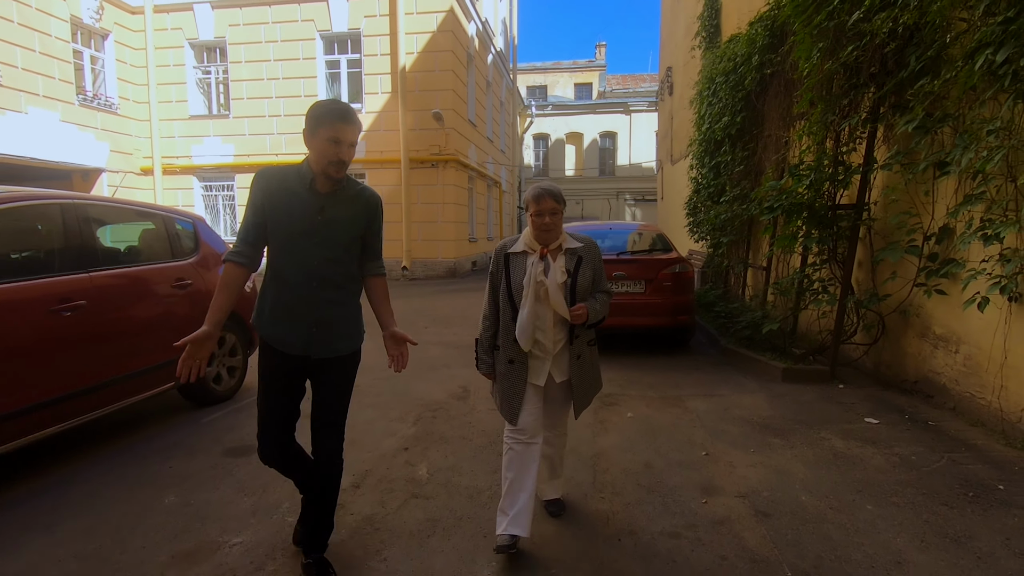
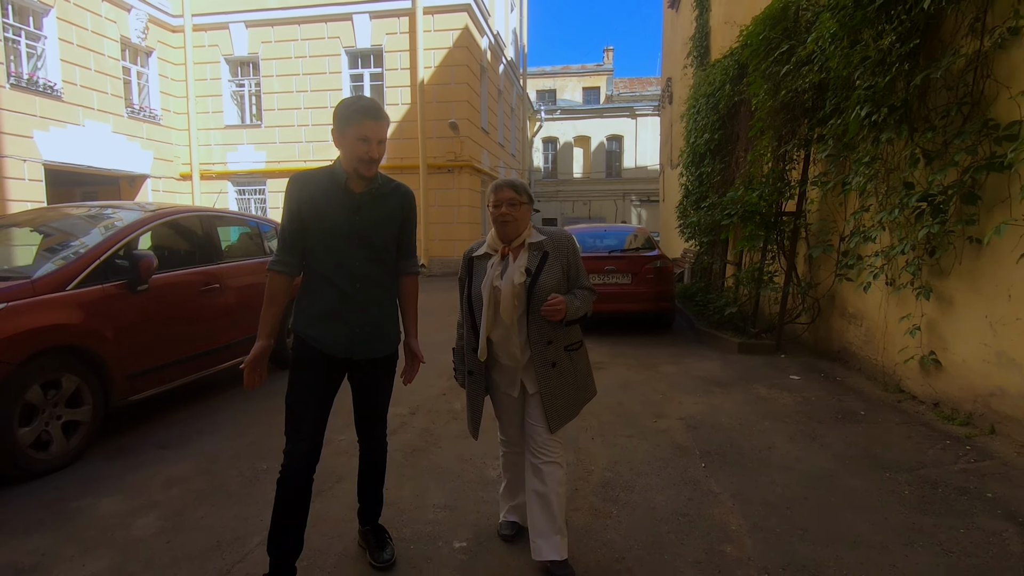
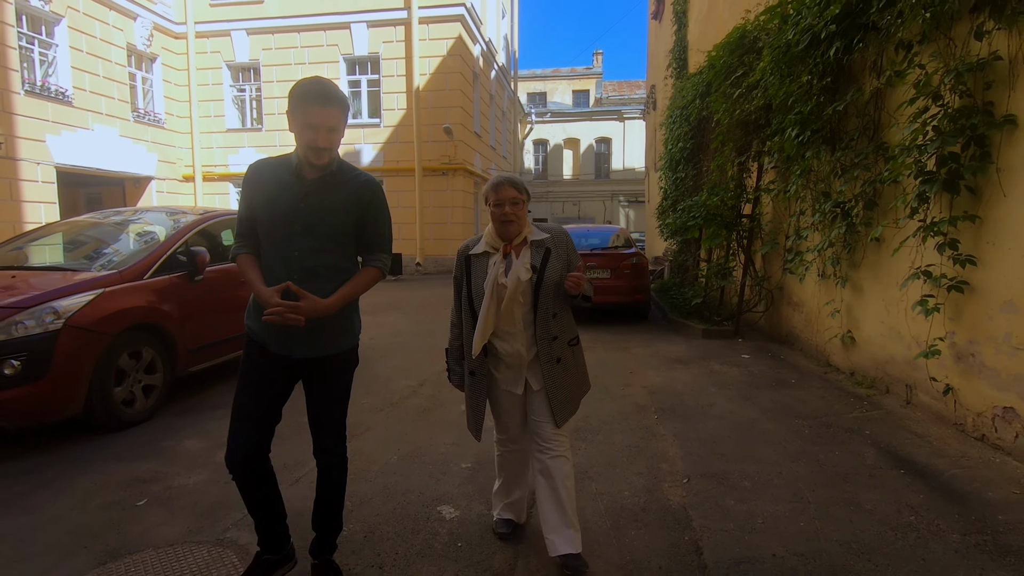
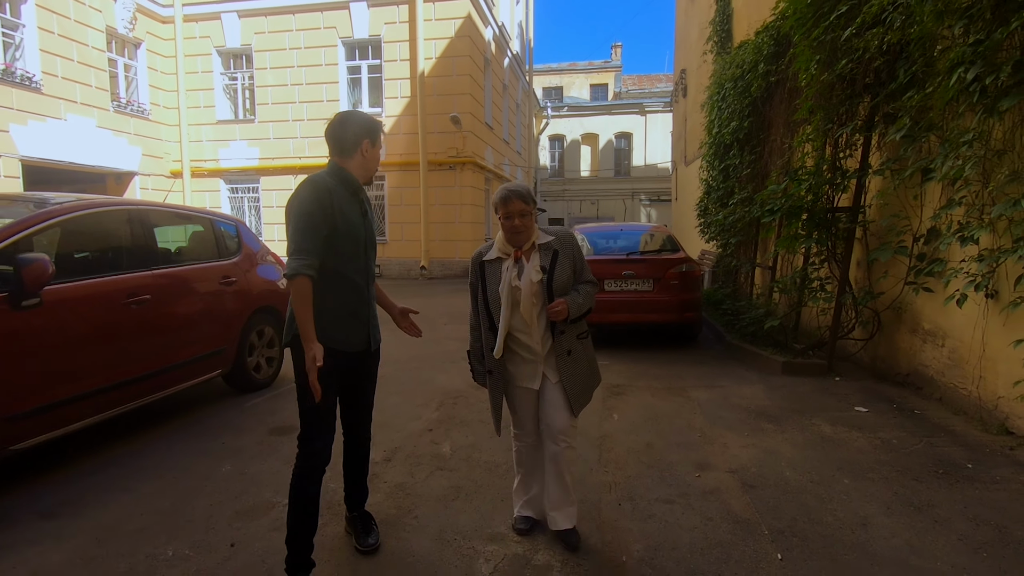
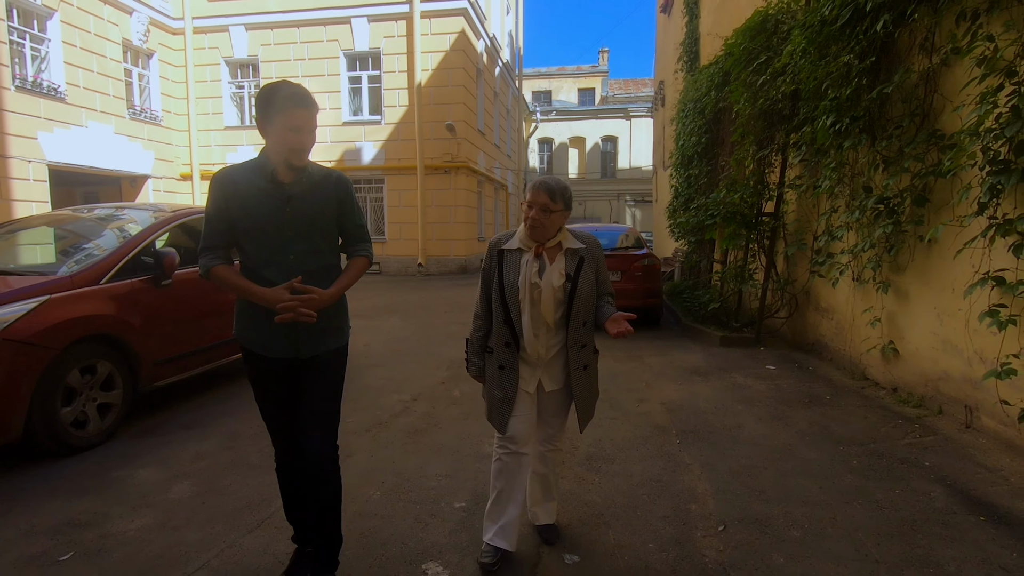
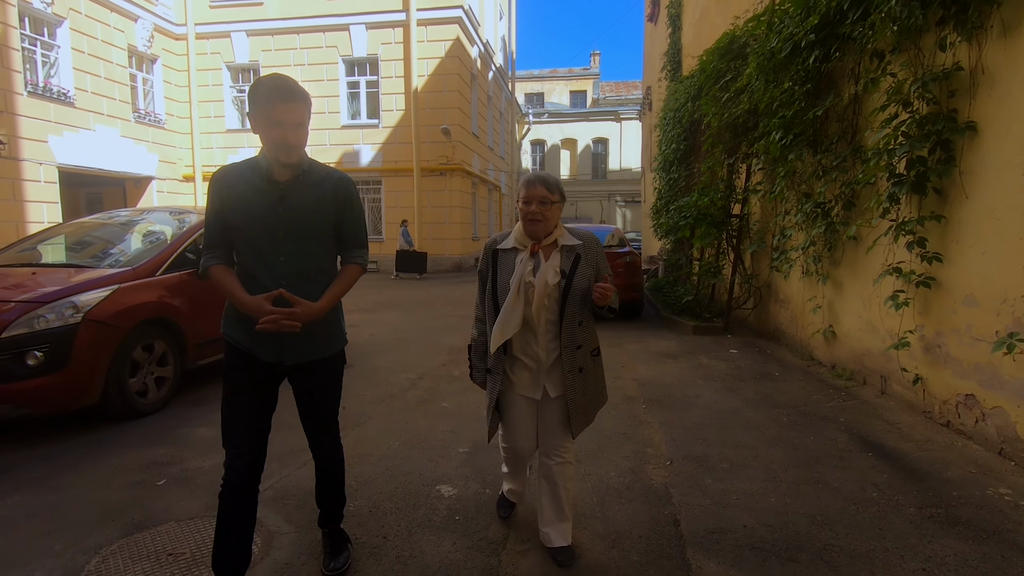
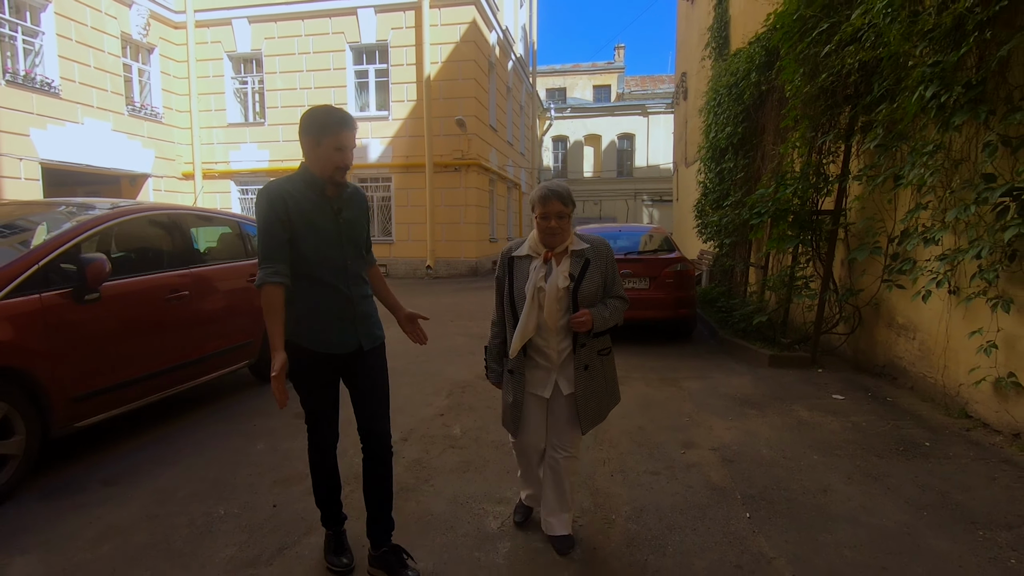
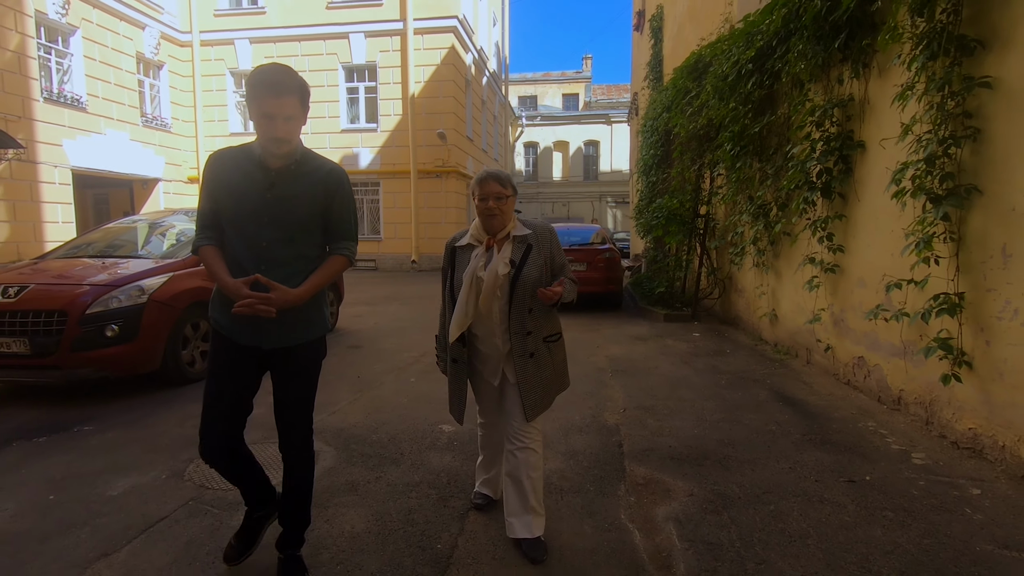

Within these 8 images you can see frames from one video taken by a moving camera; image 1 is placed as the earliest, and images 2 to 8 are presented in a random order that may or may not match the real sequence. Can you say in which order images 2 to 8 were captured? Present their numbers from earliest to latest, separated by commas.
4, 7, 2, 5, 3, 6, 8
